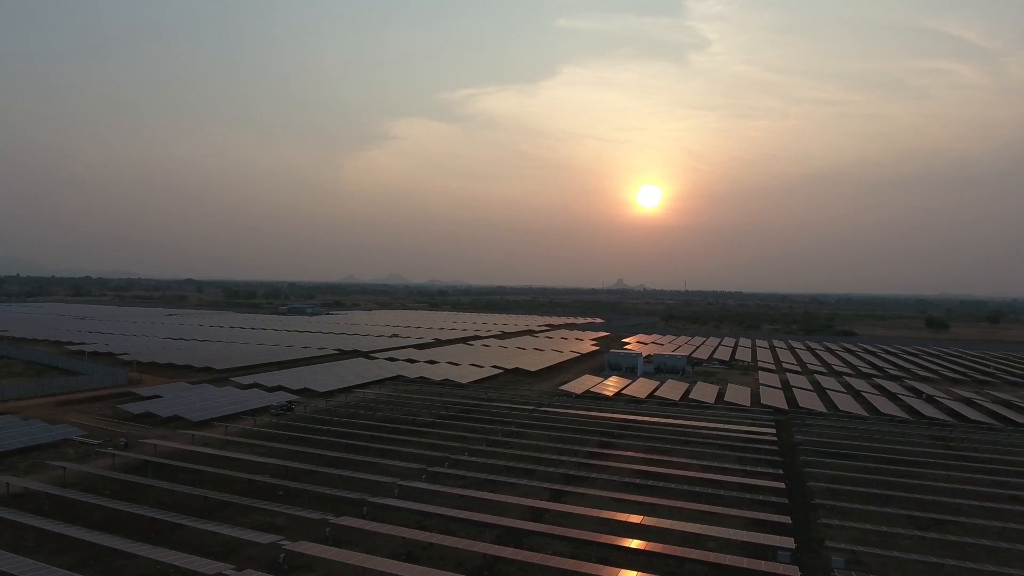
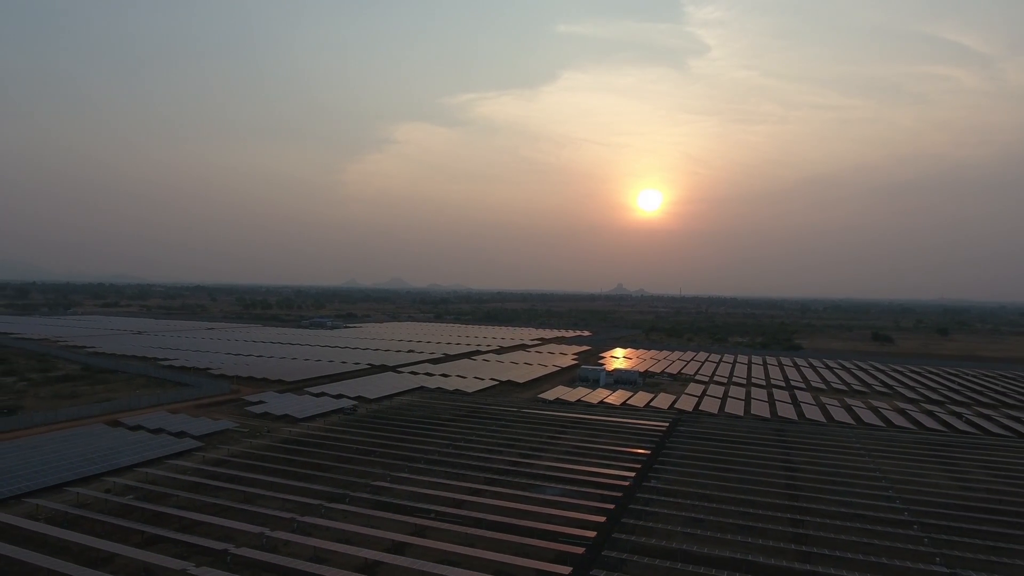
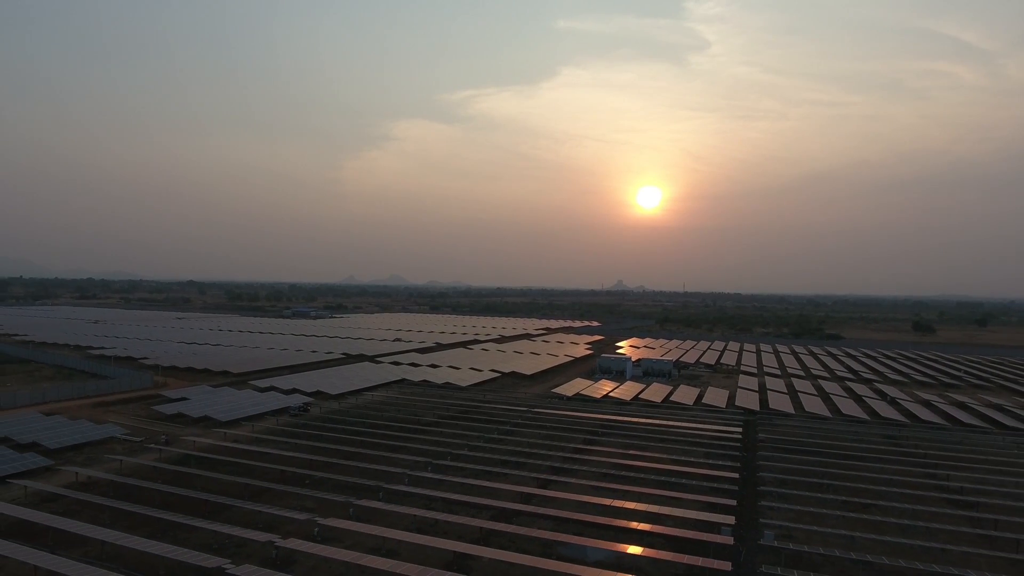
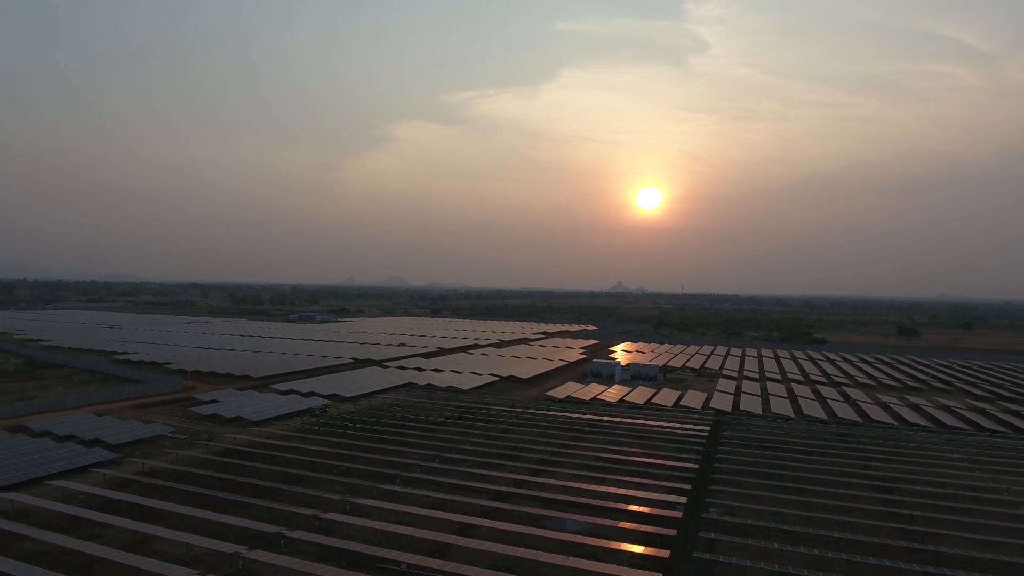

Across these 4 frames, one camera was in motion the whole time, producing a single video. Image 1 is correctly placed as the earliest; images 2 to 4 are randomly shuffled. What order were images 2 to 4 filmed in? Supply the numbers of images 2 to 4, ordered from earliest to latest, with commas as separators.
3, 4, 2
